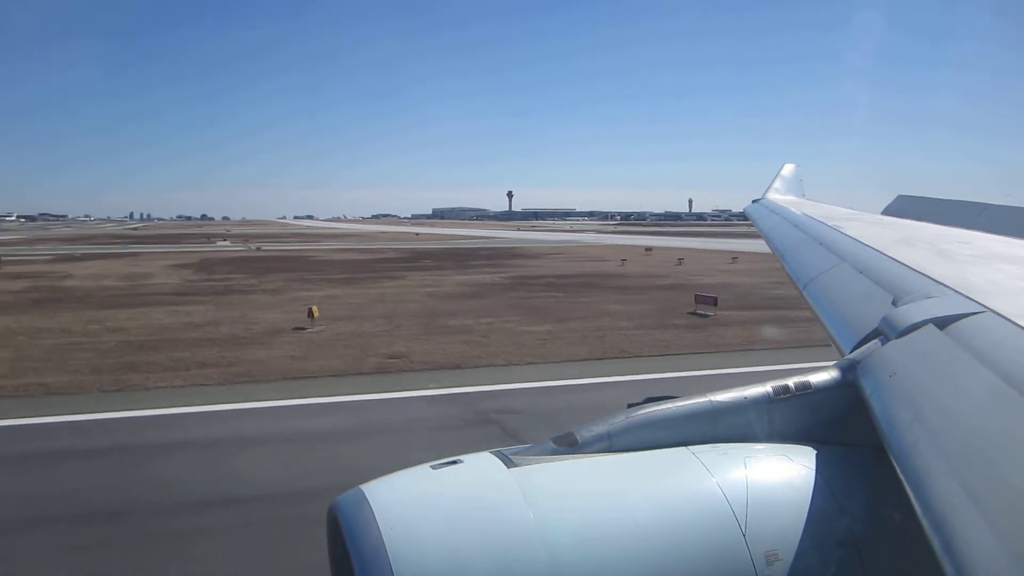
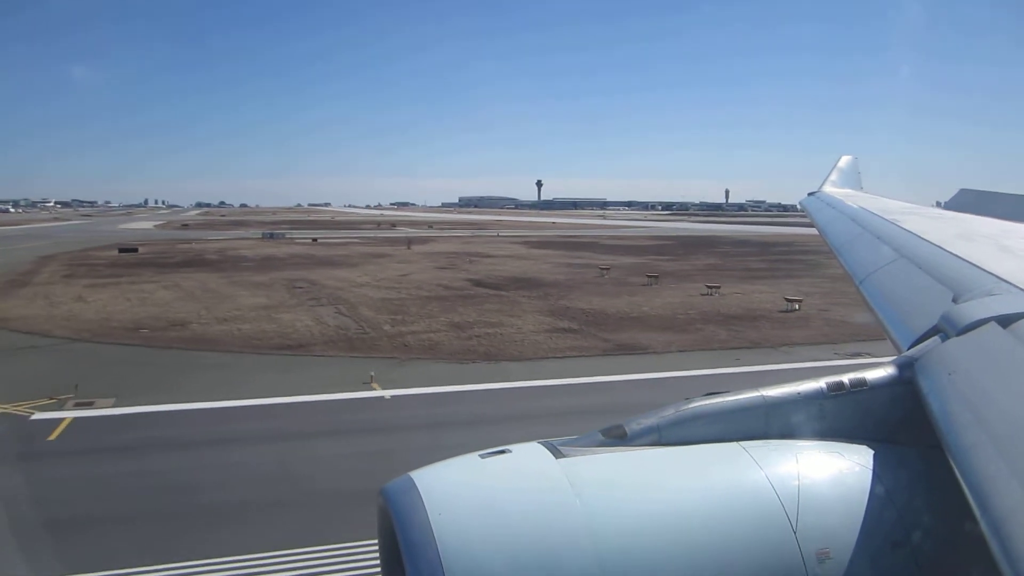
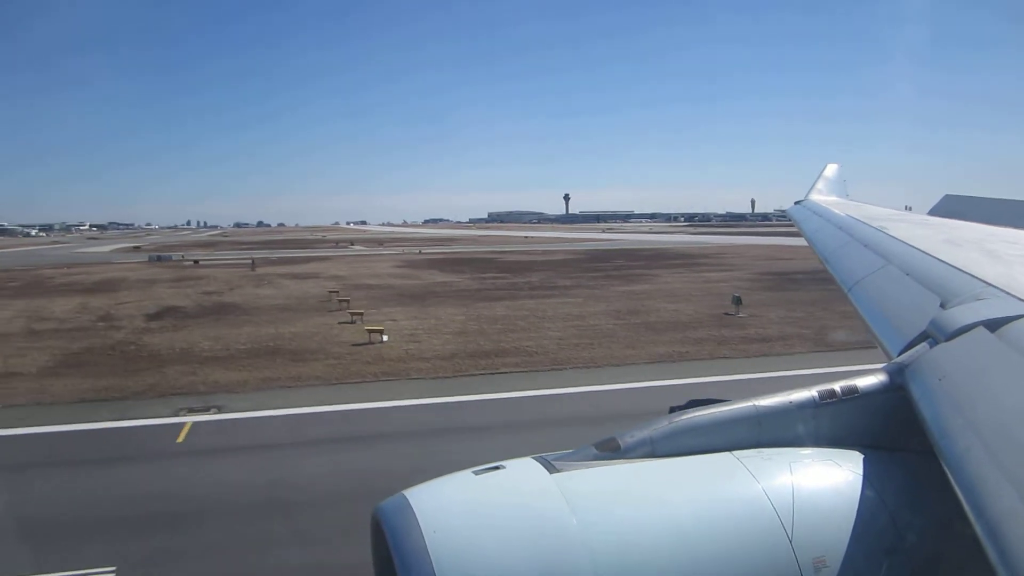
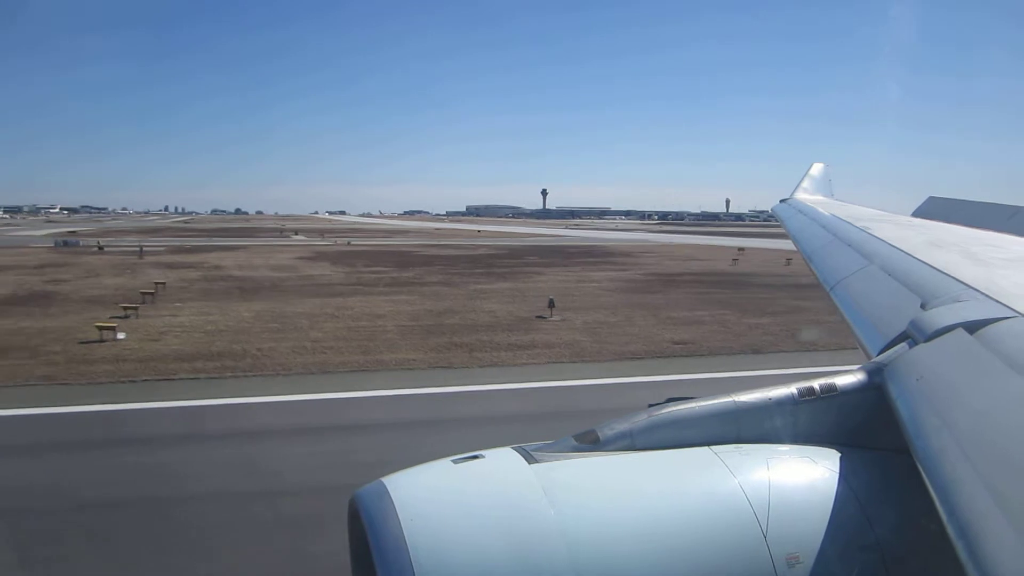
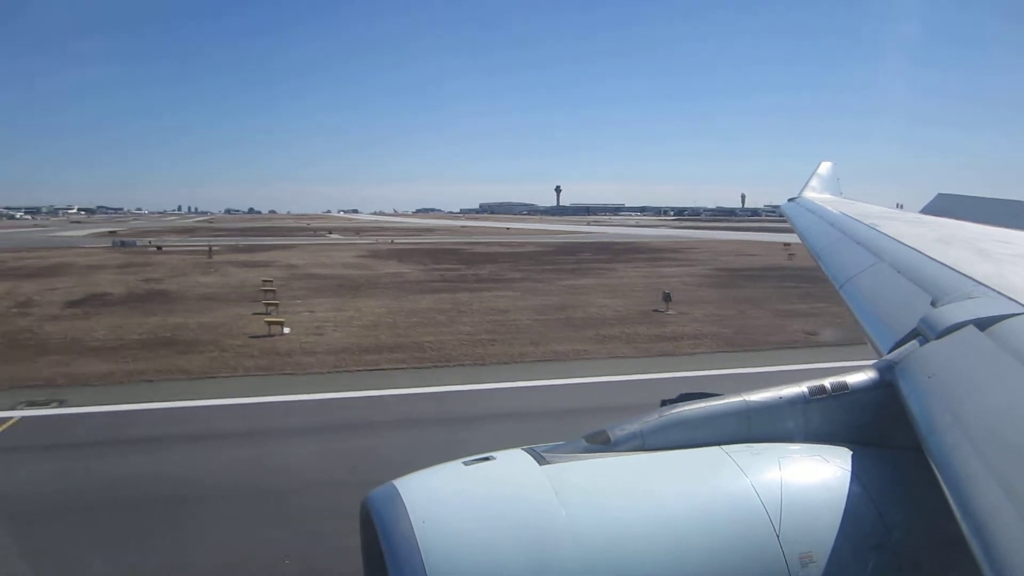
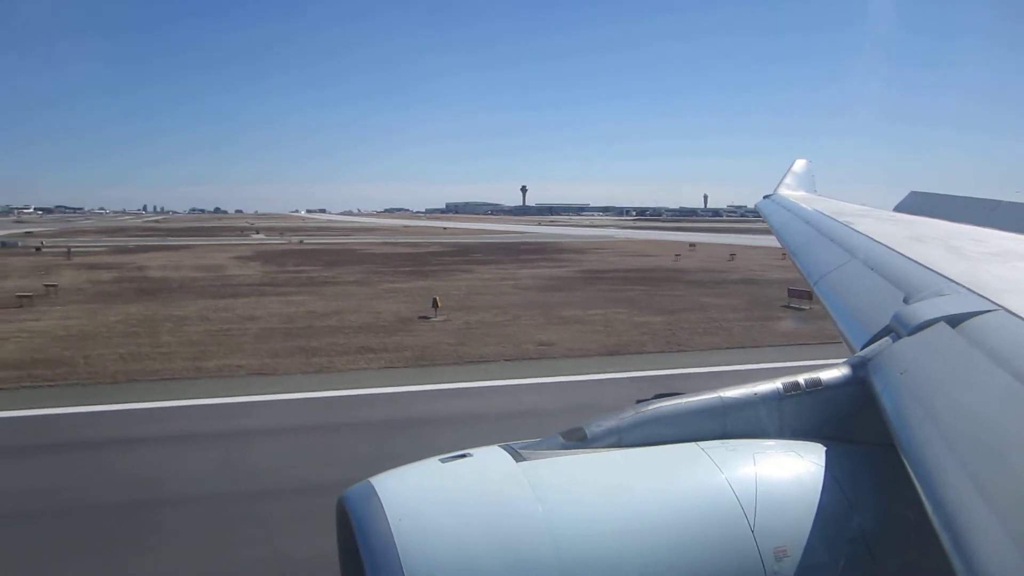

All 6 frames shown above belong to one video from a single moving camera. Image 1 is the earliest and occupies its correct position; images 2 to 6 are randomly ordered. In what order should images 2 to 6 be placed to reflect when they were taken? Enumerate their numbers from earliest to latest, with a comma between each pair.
6, 4, 5, 3, 2
